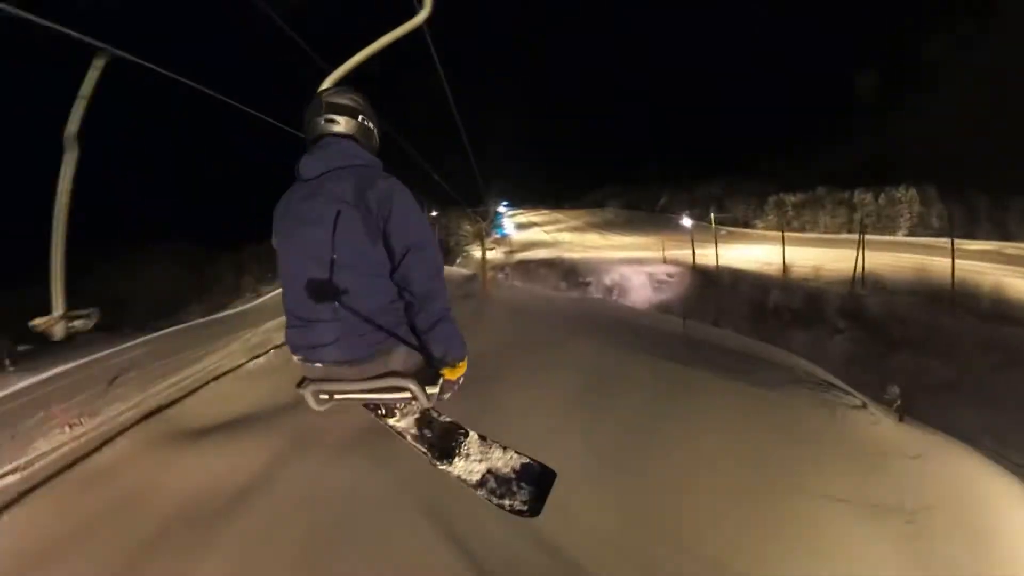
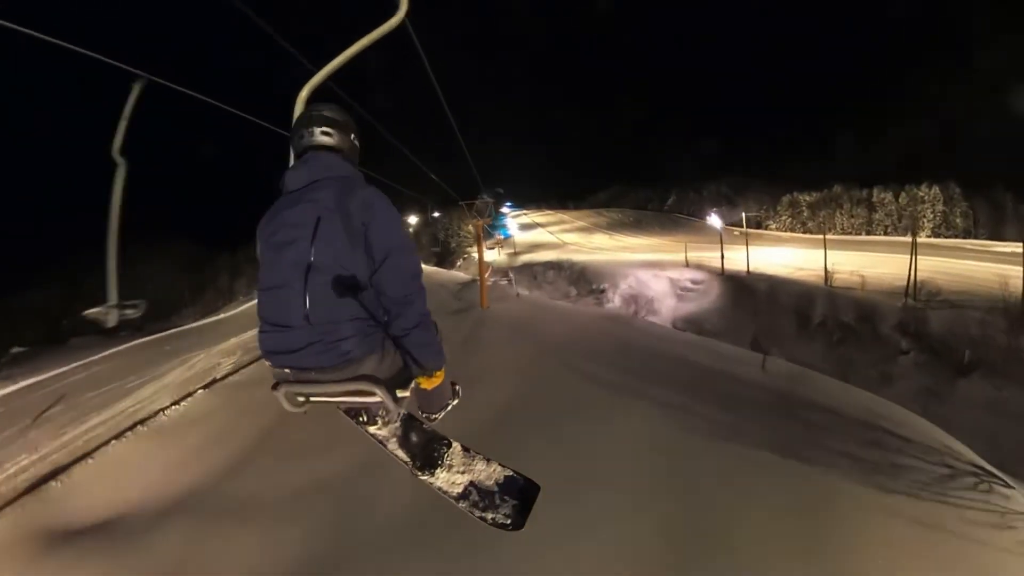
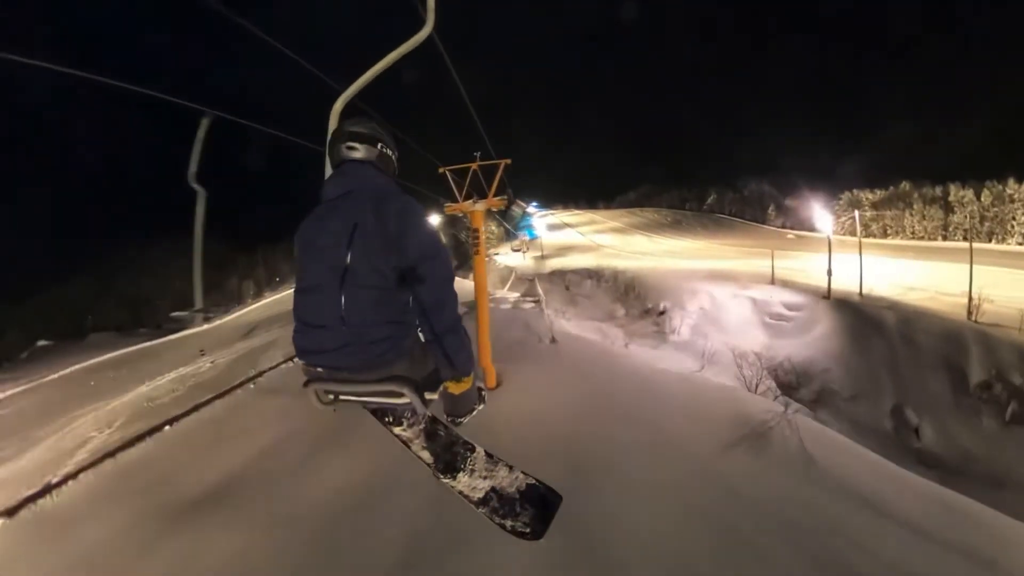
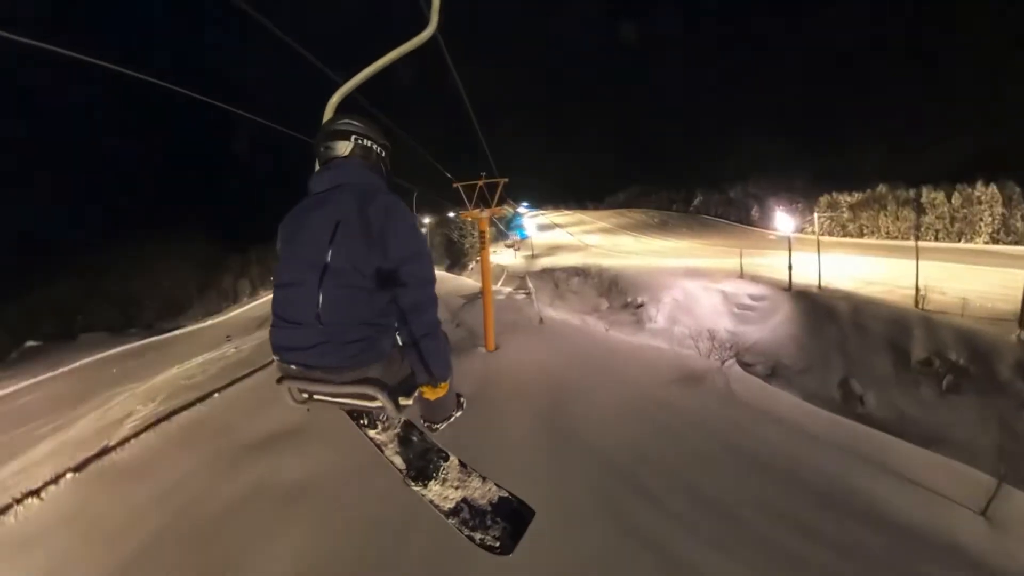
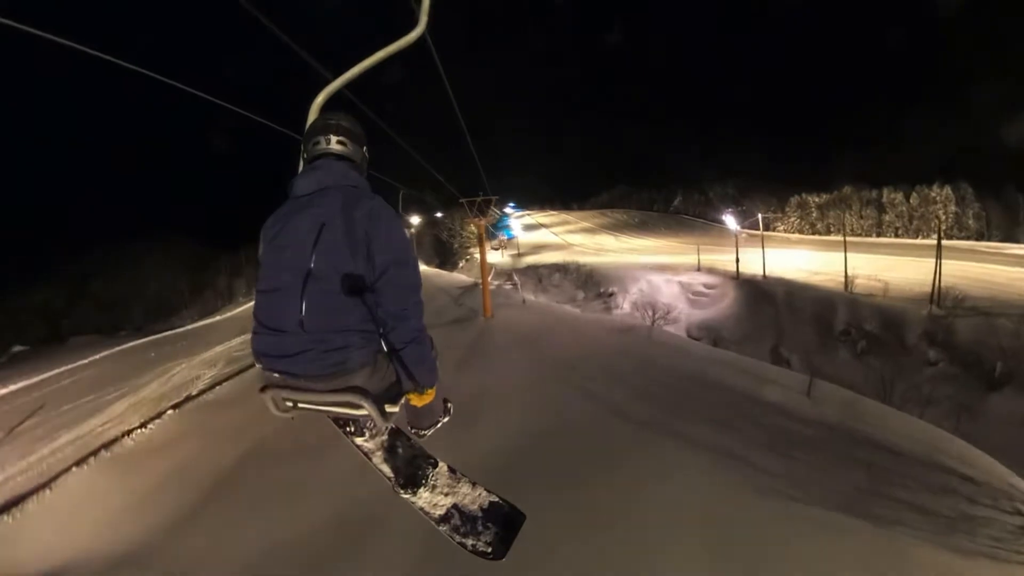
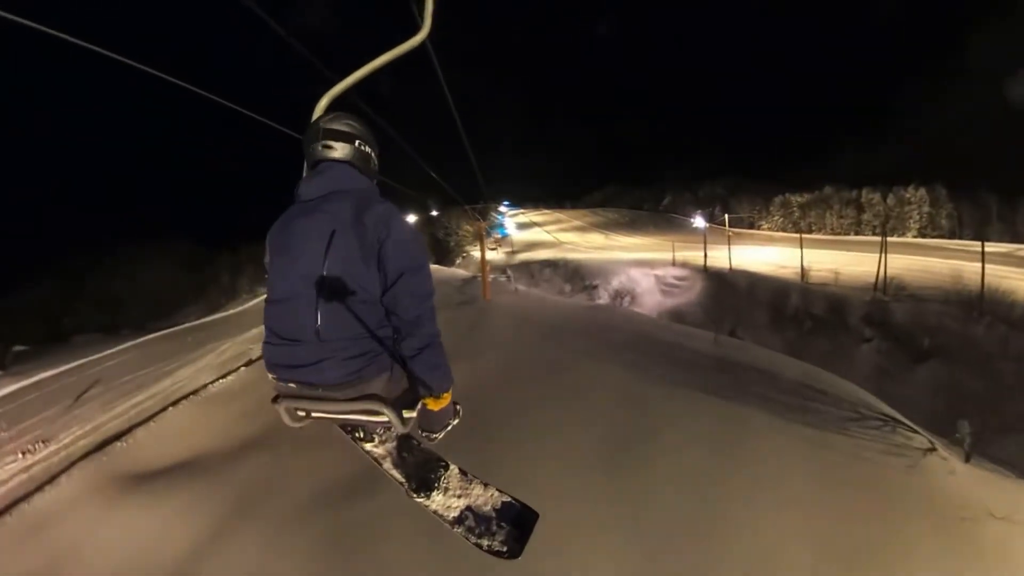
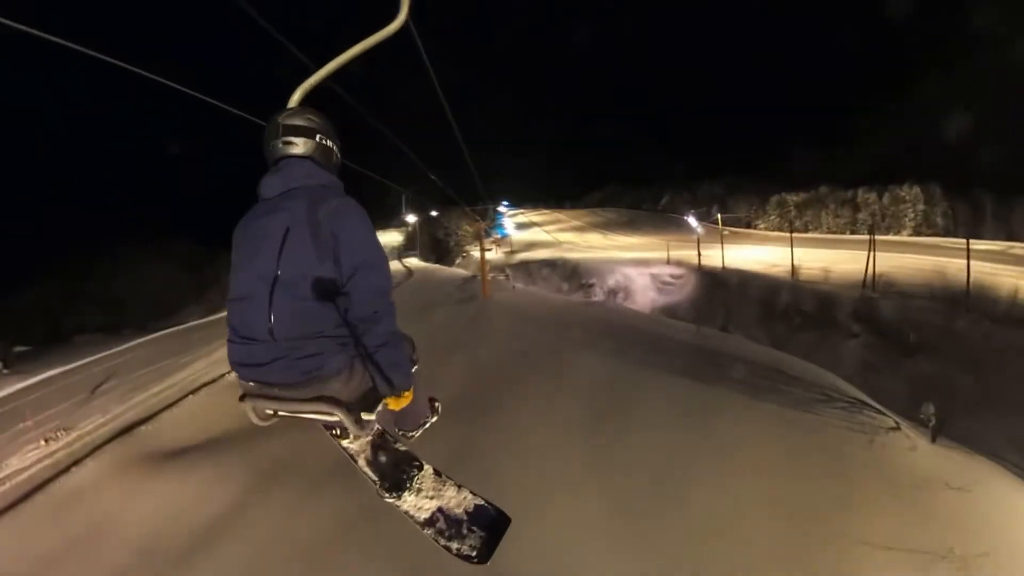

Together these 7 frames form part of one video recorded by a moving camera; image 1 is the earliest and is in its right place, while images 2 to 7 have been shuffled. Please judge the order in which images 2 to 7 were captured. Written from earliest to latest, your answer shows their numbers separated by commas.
7, 6, 2, 5, 4, 3
